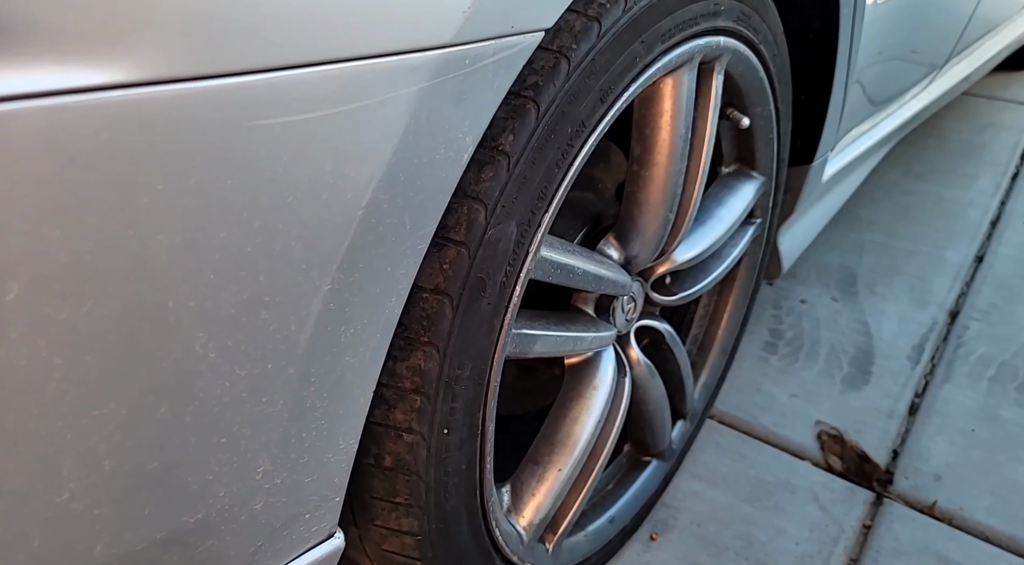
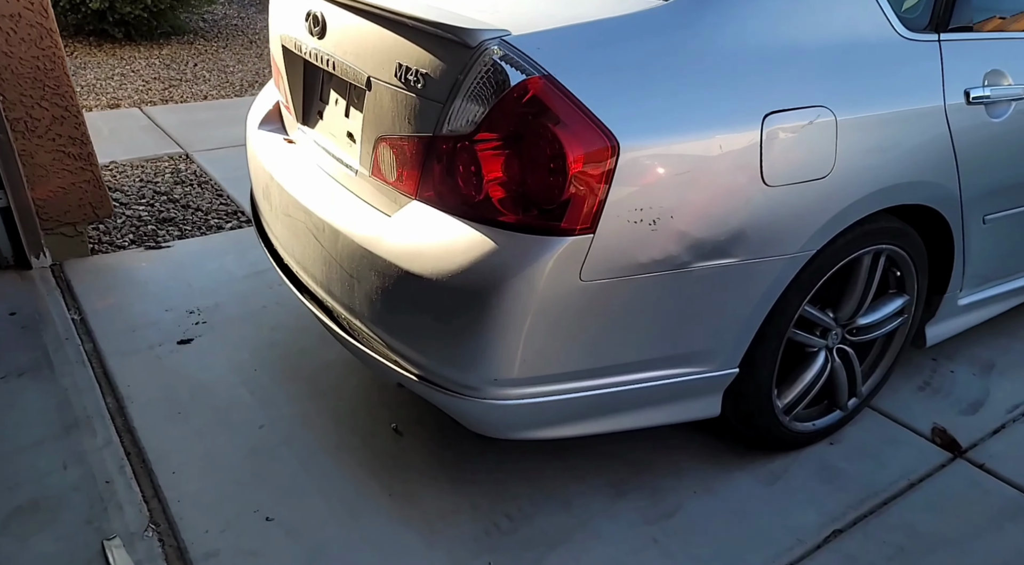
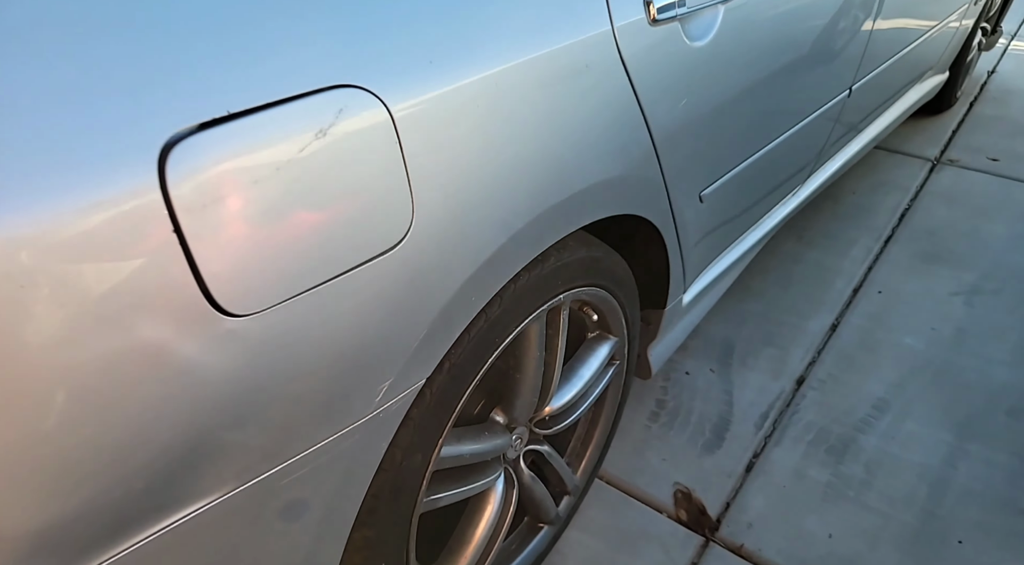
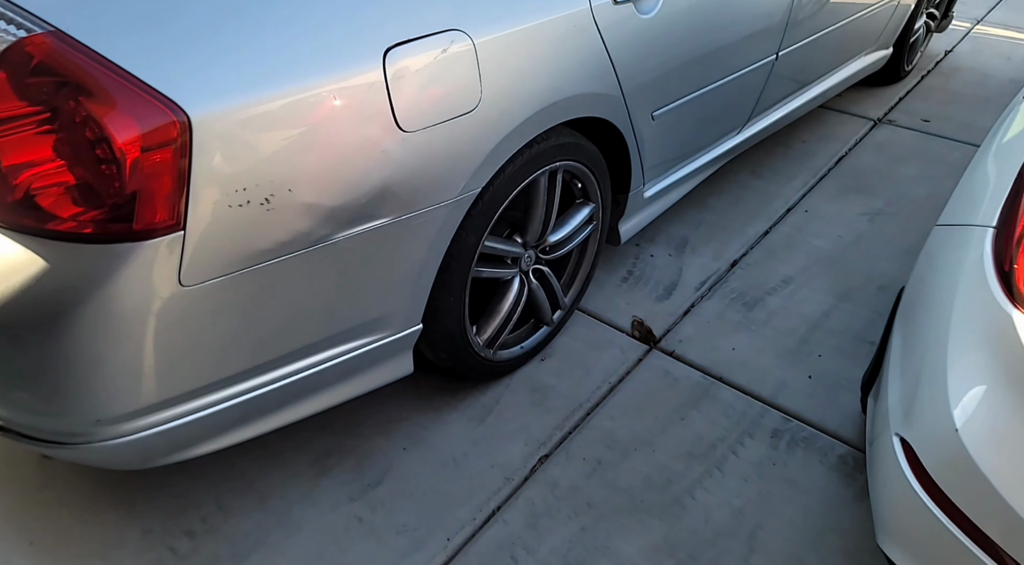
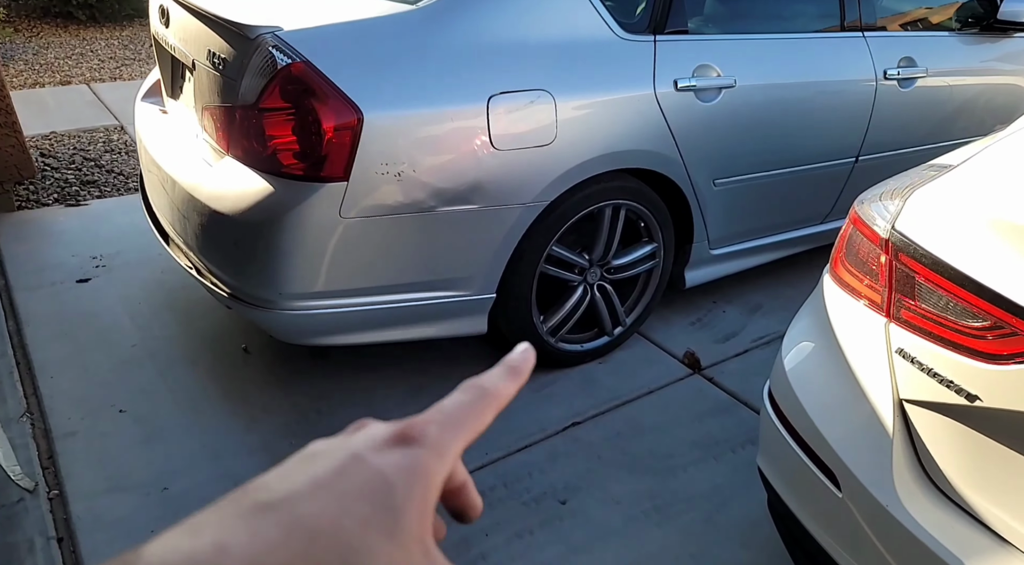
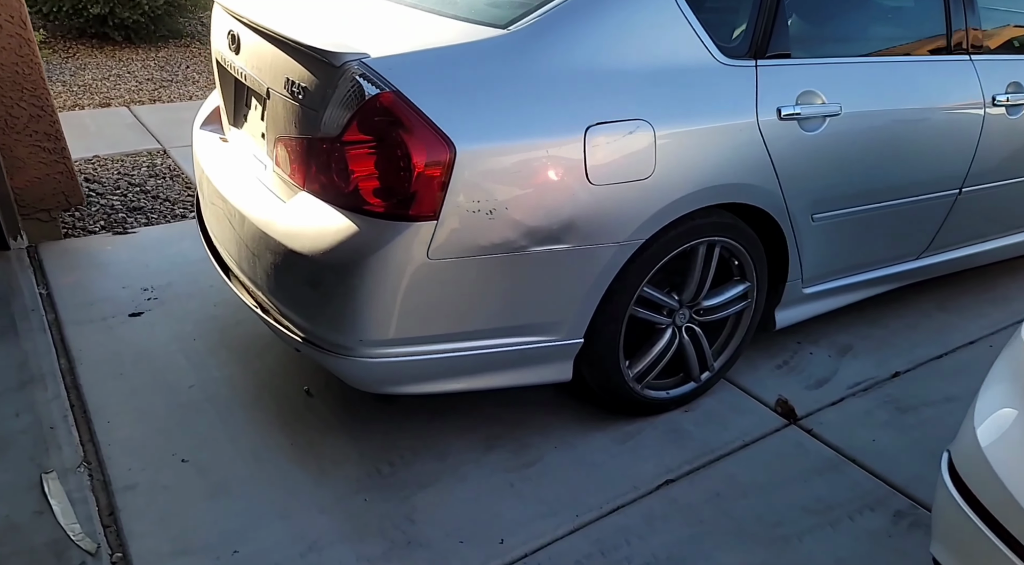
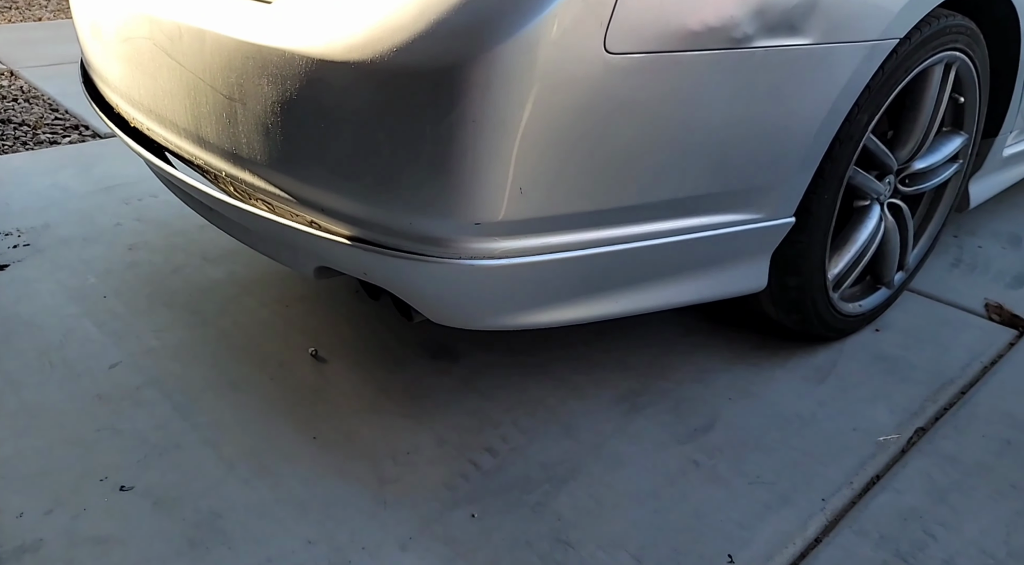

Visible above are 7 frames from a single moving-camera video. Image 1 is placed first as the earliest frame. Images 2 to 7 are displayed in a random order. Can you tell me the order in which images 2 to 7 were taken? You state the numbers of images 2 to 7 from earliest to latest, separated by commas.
3, 4, 5, 6, 2, 7
